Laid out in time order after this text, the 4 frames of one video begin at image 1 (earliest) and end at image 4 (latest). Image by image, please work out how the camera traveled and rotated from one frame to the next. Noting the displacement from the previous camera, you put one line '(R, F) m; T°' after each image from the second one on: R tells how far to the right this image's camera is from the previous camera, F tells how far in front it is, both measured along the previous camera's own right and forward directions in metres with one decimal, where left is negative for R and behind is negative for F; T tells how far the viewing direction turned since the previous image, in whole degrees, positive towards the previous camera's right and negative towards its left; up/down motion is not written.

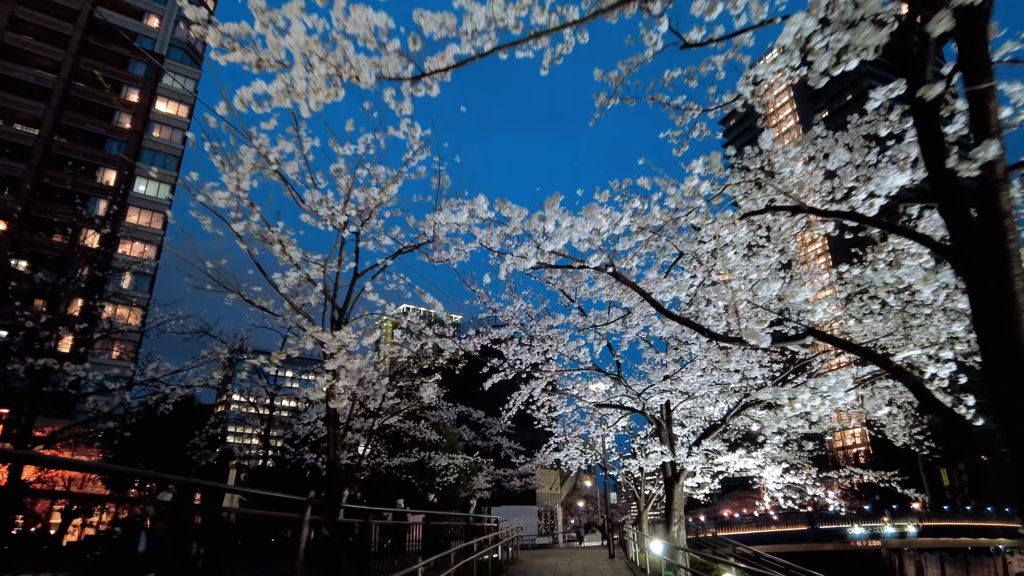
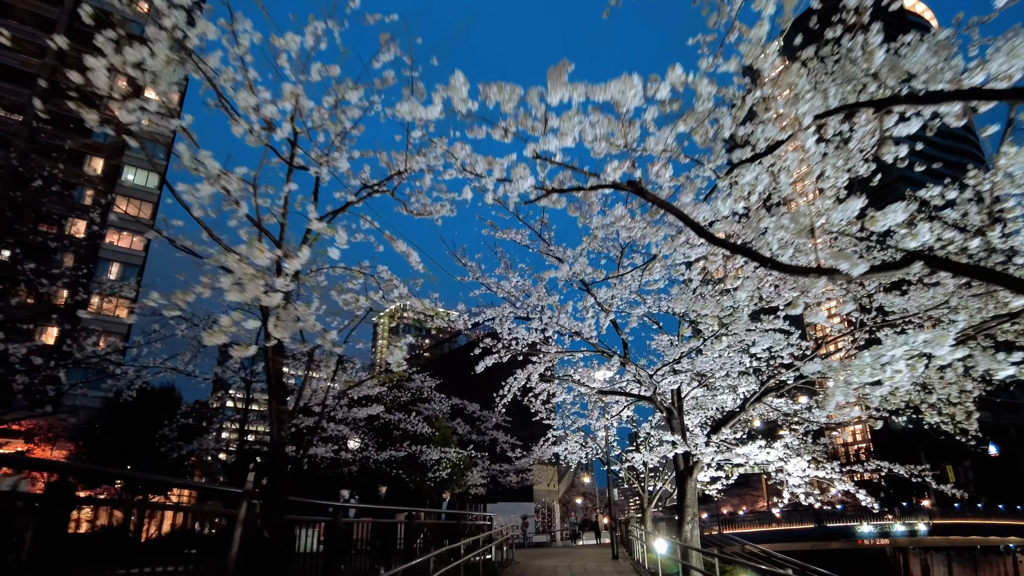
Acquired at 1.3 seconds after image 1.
(0.0, +1.2) m; 0°
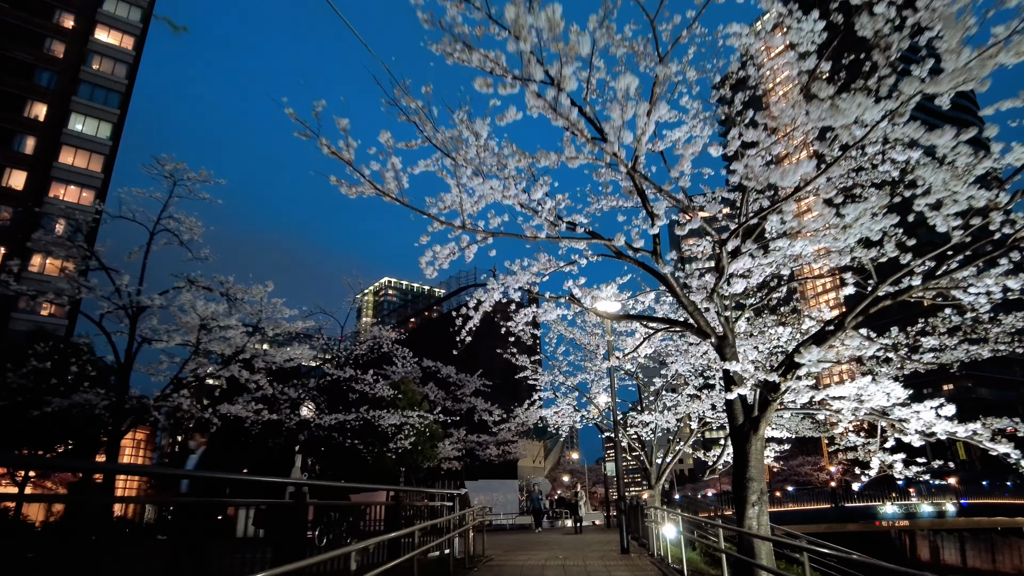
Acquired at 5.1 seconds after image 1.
(+0.2, +3.8) m; +1°
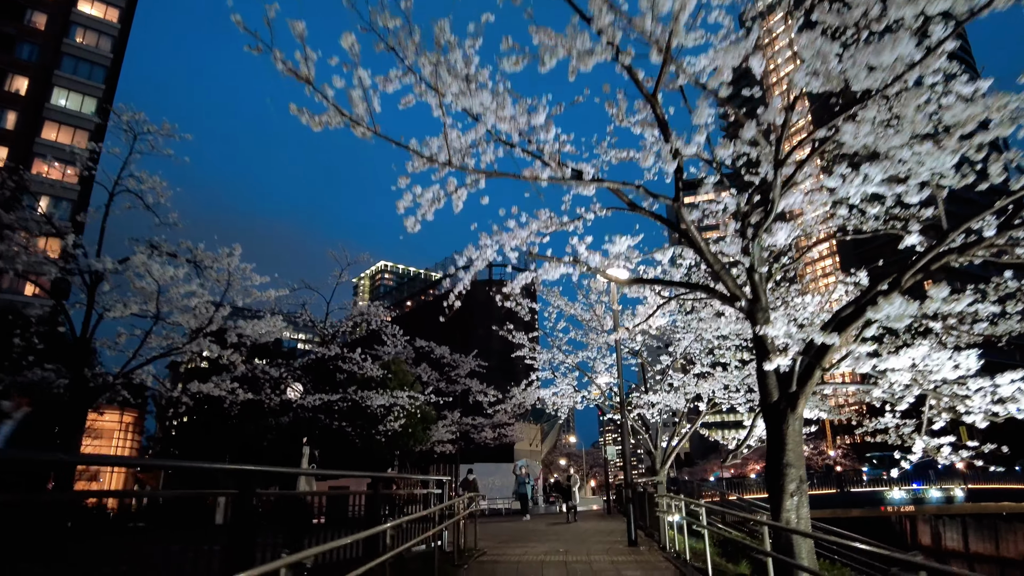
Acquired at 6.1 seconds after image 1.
(0.0, +1.0) m; 0°
